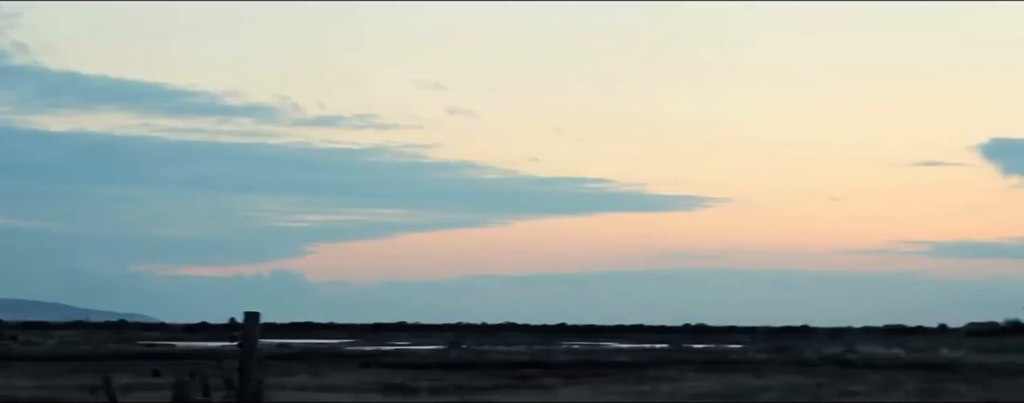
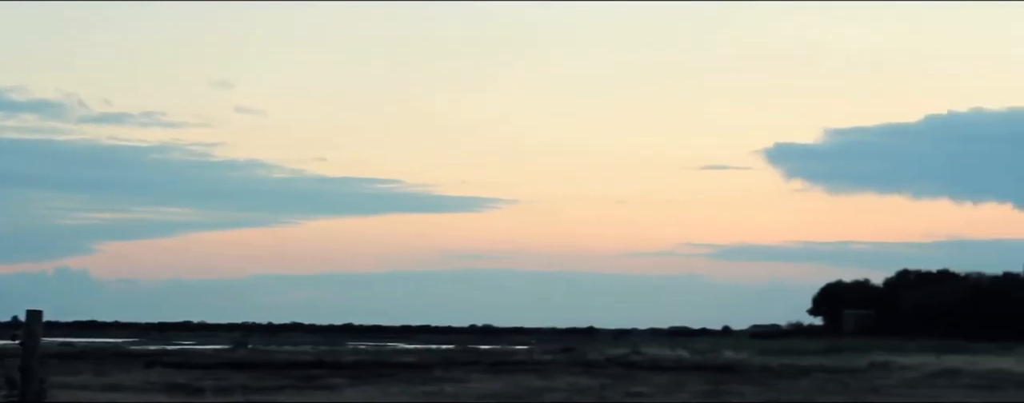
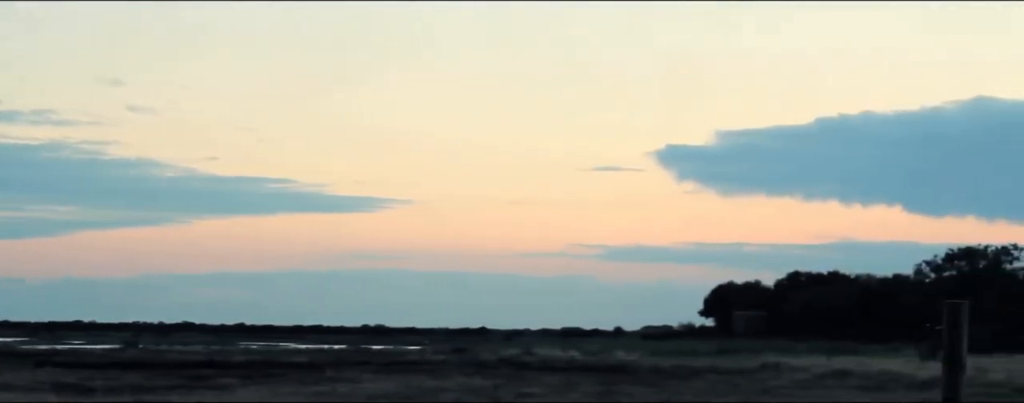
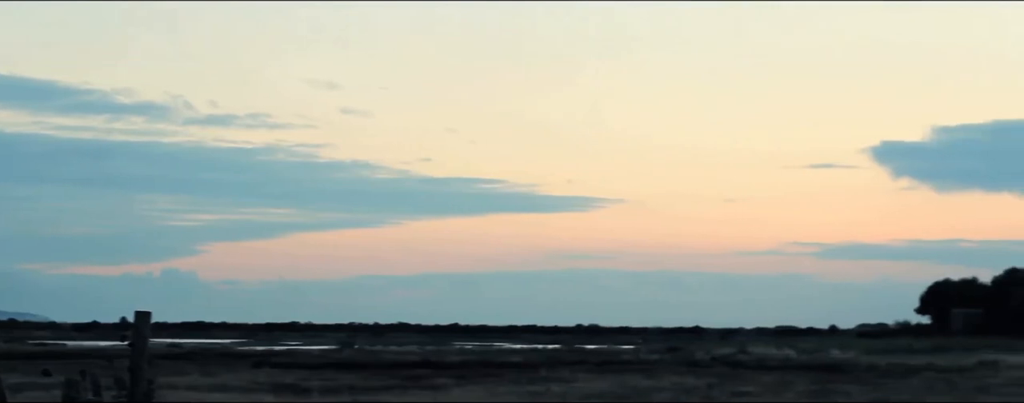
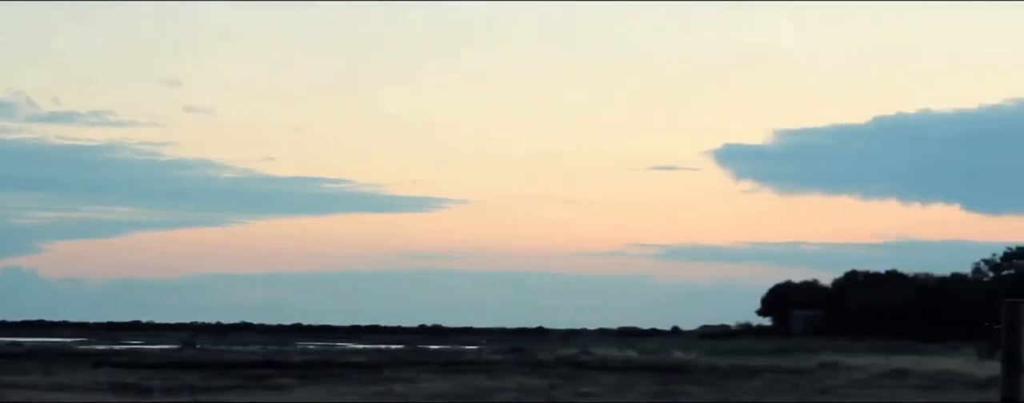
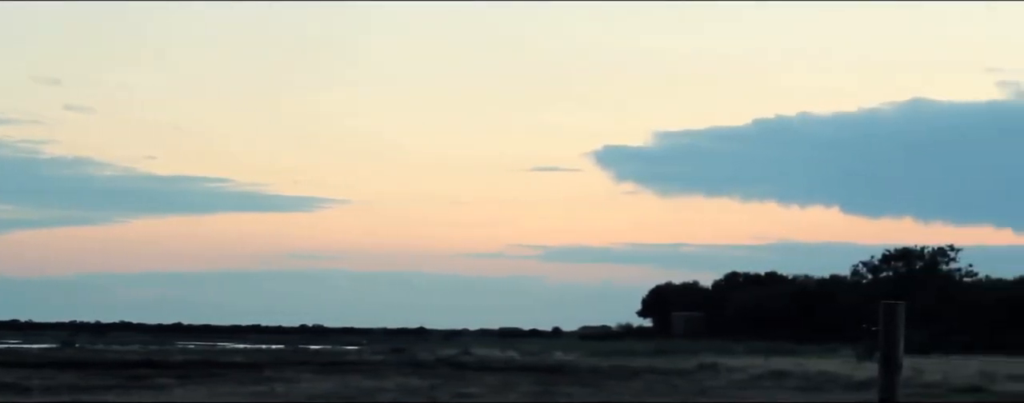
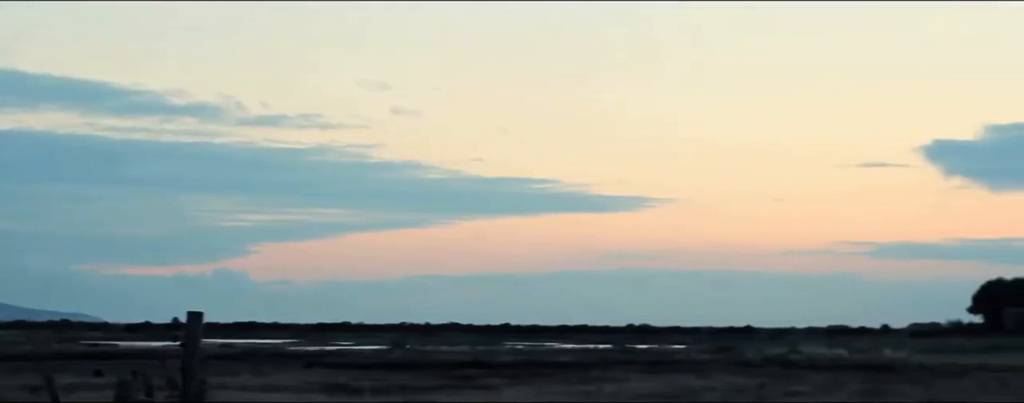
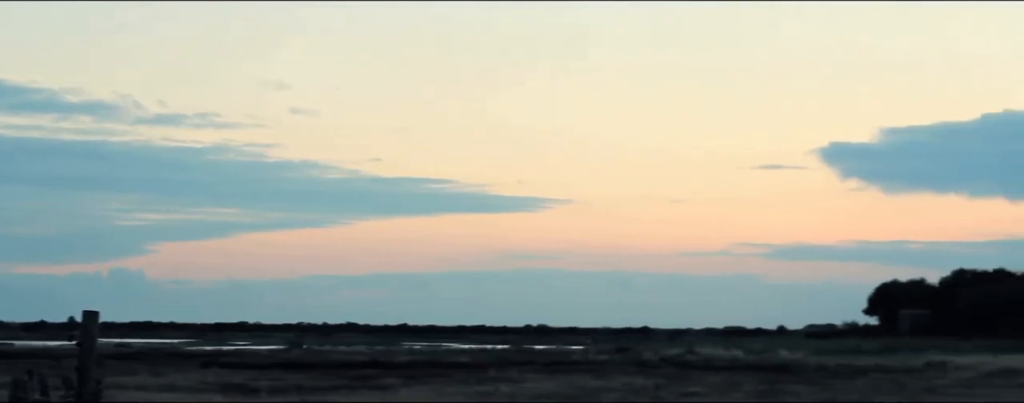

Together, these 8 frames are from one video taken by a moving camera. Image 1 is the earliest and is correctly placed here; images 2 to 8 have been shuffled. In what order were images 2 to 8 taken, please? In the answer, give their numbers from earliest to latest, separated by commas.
7, 4, 8, 2, 5, 3, 6
